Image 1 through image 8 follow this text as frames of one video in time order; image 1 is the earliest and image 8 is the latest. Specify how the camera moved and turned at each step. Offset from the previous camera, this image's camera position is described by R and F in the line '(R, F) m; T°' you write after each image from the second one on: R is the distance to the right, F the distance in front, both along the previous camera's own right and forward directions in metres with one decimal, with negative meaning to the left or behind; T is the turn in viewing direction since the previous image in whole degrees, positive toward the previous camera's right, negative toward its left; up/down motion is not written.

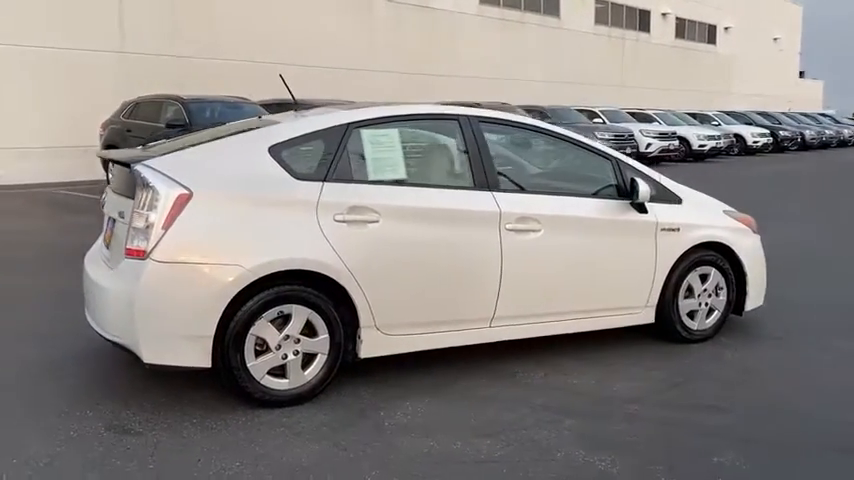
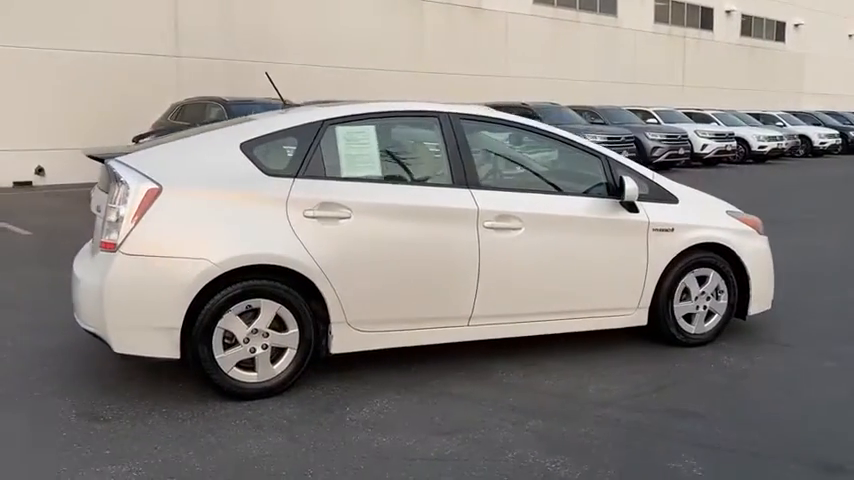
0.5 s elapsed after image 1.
(+0.5, 0.0) m; -5°
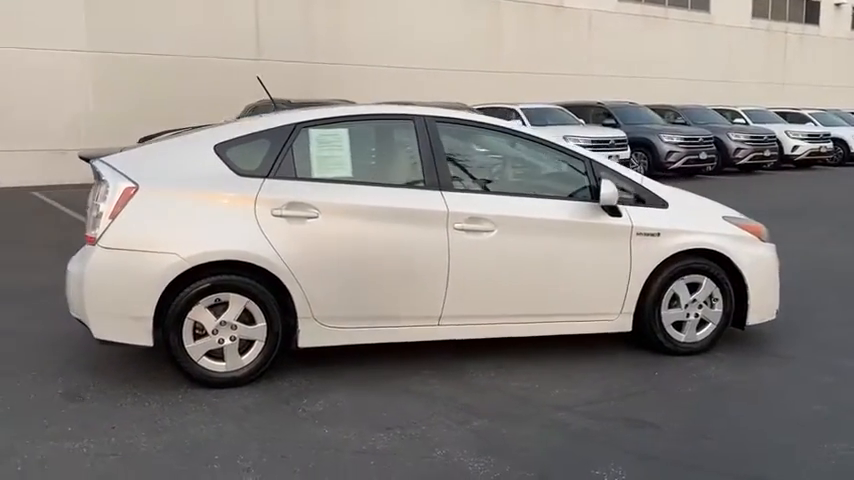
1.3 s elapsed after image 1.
(+0.8, 0.0) m; -7°
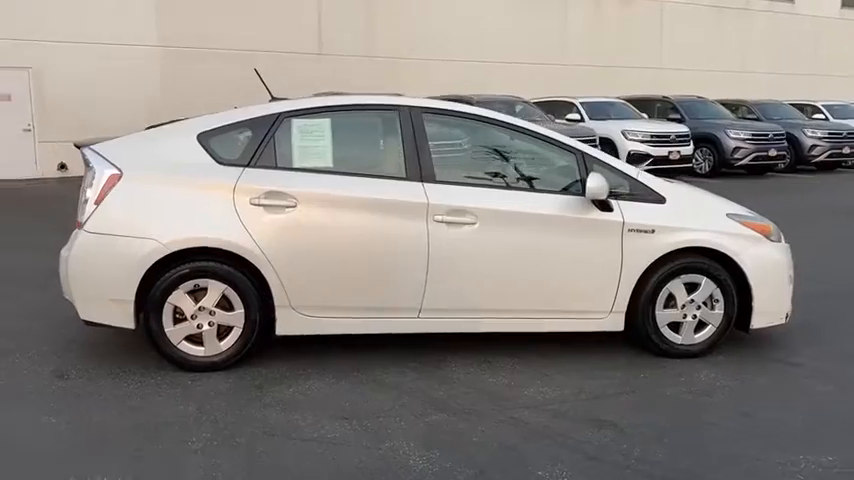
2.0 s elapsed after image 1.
(+0.6, +0.1) m; -6°
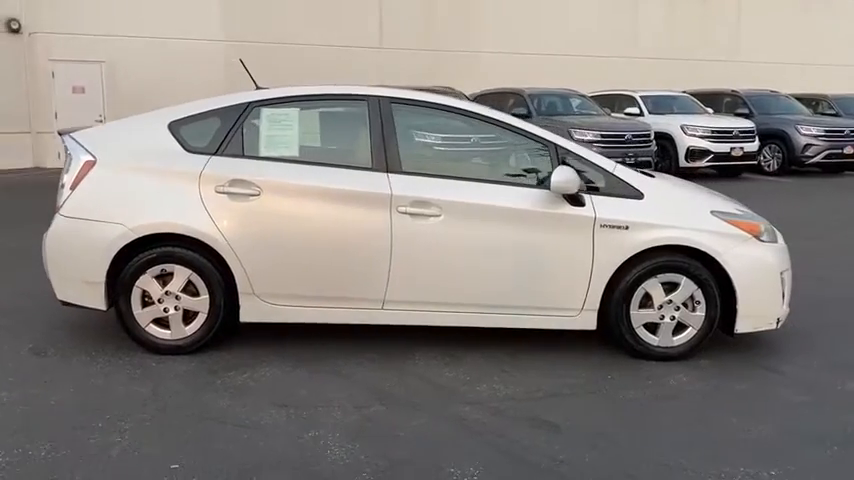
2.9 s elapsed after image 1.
(+0.7, +0.1) m; -6°
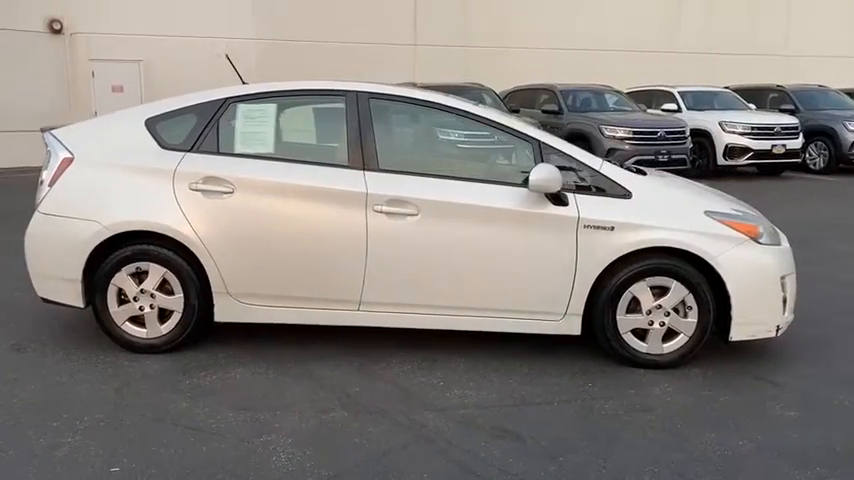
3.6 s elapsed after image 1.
(+0.4, +0.2) m; -4°
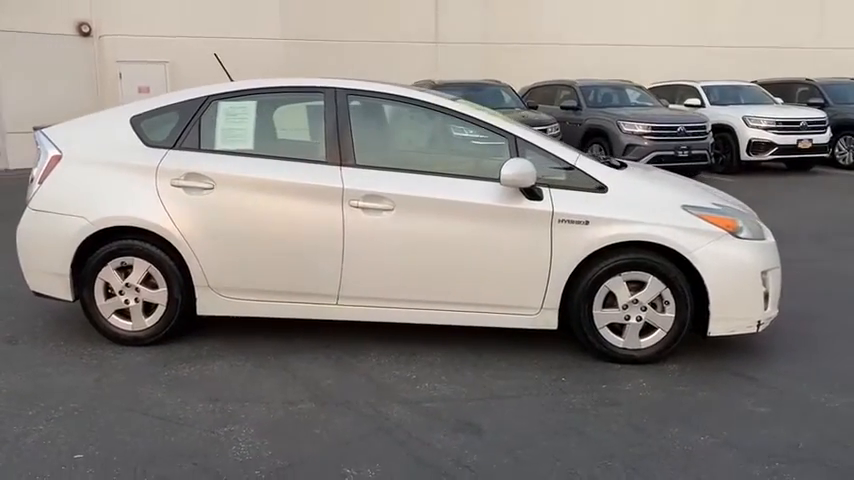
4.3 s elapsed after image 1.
(+0.4, 0.0) m; -3°
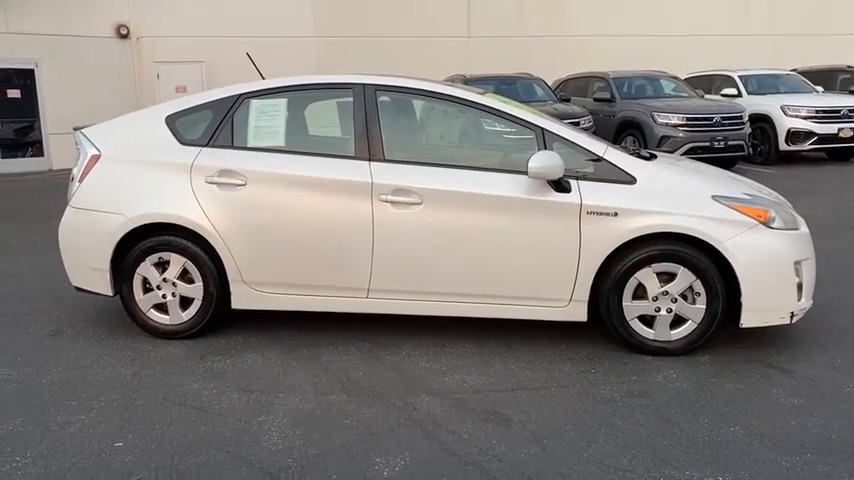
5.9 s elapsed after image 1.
(0.0, 0.0) m; -3°
